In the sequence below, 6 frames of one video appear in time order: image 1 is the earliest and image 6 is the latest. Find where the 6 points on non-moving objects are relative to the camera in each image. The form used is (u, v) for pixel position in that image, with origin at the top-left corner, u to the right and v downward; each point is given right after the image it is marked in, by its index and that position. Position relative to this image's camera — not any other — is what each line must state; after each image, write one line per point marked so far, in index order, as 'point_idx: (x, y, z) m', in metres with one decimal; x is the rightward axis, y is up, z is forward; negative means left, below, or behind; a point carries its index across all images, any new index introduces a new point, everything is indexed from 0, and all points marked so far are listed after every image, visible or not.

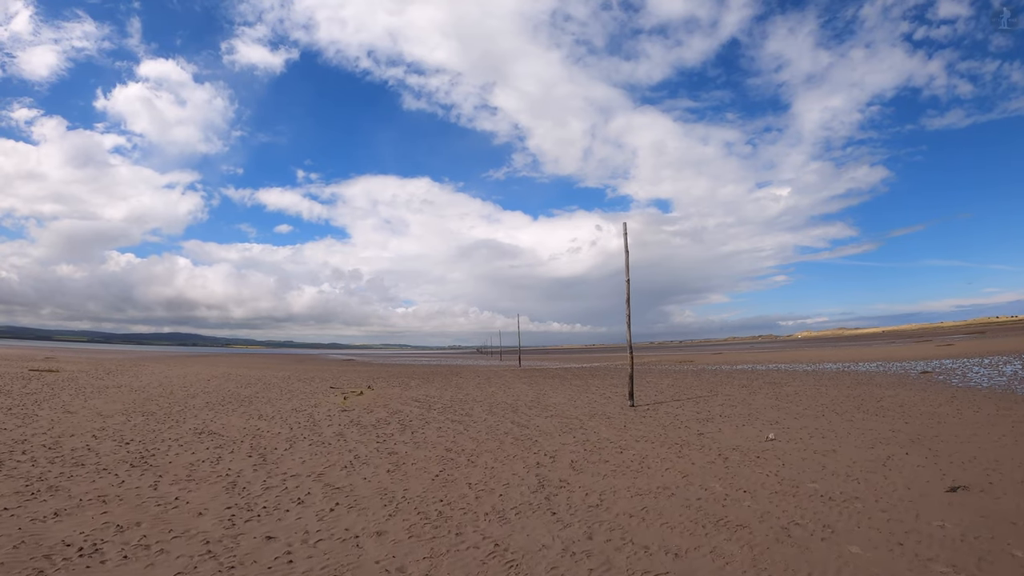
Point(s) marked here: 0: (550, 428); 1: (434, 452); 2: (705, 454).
0: (+1.4, -5.1, +17.5) m
1: (-2.1, -4.5, +13.2) m
2: (+5.7, -4.9, +14.3) m
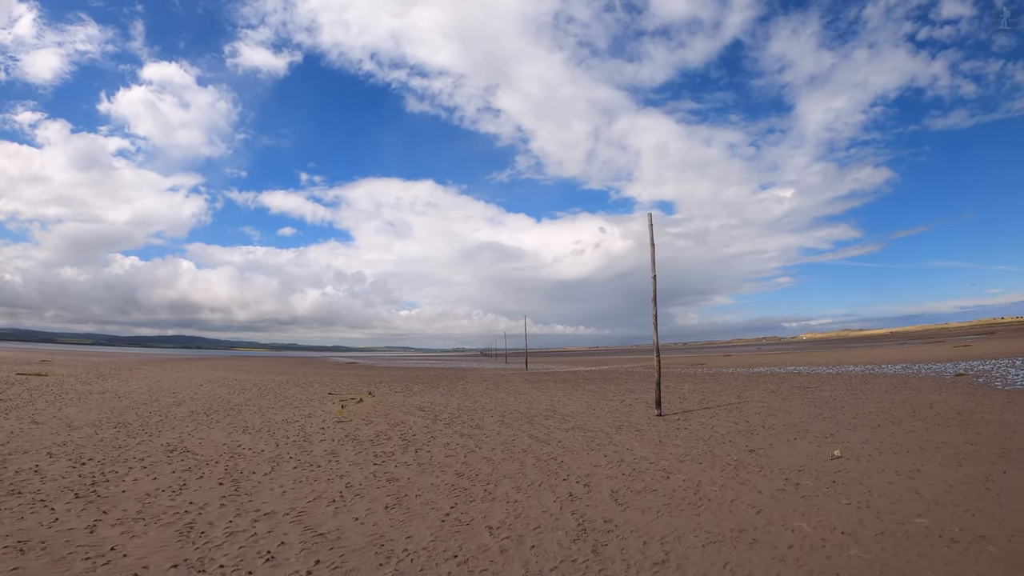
0: (+2.0, -4.9, +15.1) m
1: (-1.5, -4.3, +10.9) m
2: (+6.2, -4.7, +11.9) m
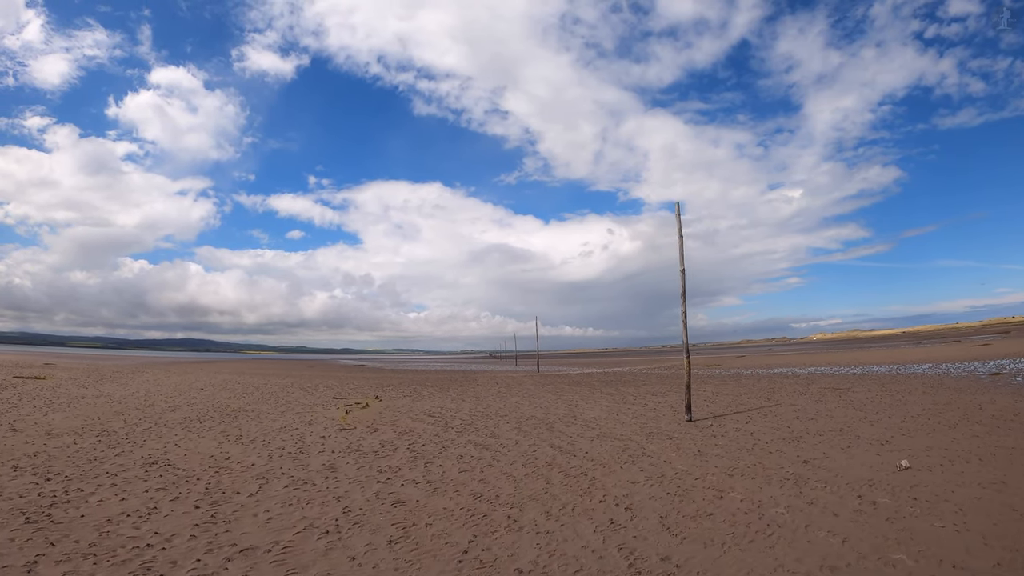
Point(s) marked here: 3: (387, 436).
0: (+2.6, -4.6, +13.4) m
1: (-1.0, -4.1, +9.2) m
2: (+6.8, -4.5, +10.1) m
3: (-4.2, -5.0, +16.2) m
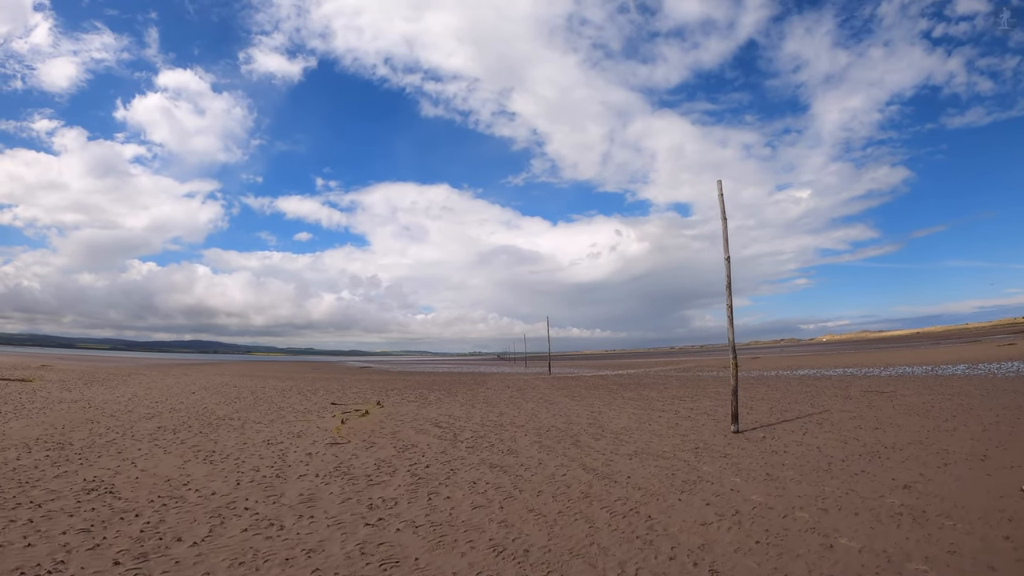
0: (+3.1, -4.3, +10.7) m
1: (-0.5, -3.7, +6.5) m
2: (+7.3, -4.1, +7.3) m
3: (-3.6, -4.6, +13.6) m
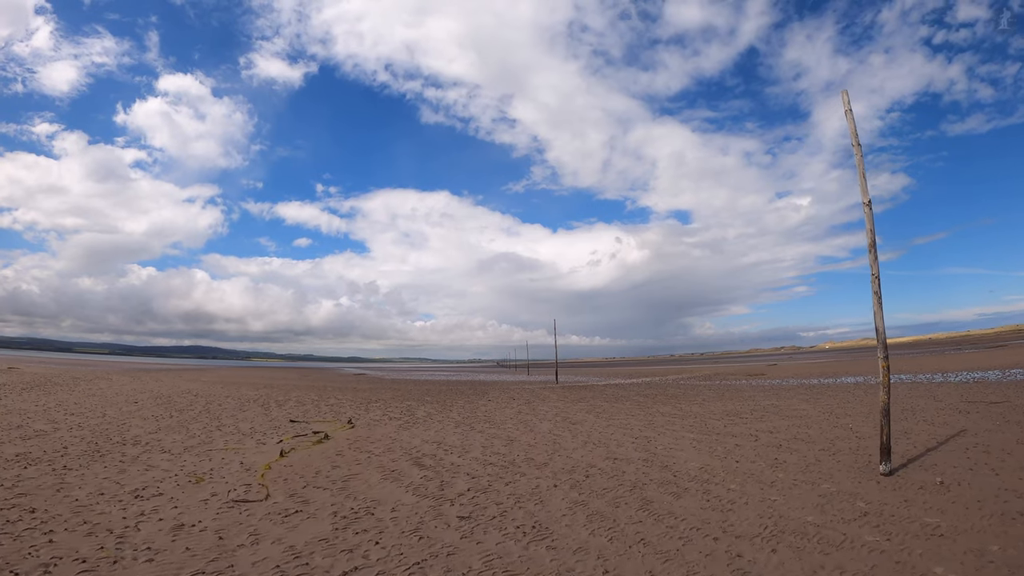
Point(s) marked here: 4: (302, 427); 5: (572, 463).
0: (+3.6, -3.4, +4.5) m
1: (0.0, -2.7, +0.3) m
2: (+7.8, -3.1, +1.1) m
3: (-3.1, -3.7, +7.4) m
4: (-8.4, -5.5, +19.3) m
5: (+1.5, -4.3, +12.2) m
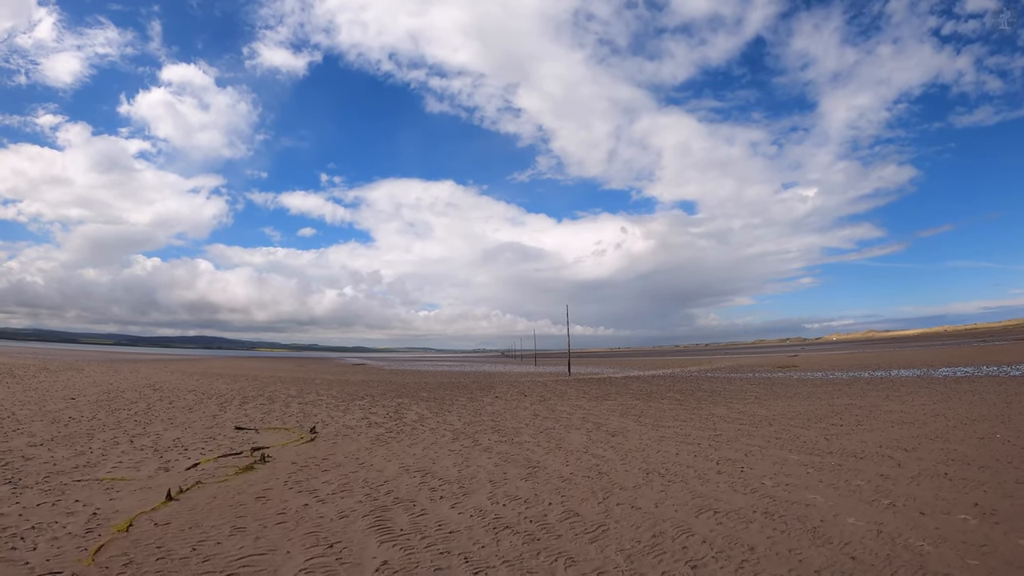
0: (+4.0, -2.5, -0.7) m
1: (+0.3, -1.9, -4.9) m
2: (+8.2, -2.3, -4.1) m
3: (-2.6, -2.8, +2.3) m
4: (-7.9, -4.4, +14.2) m
5: (+2.0, -3.3, +7.0) m
